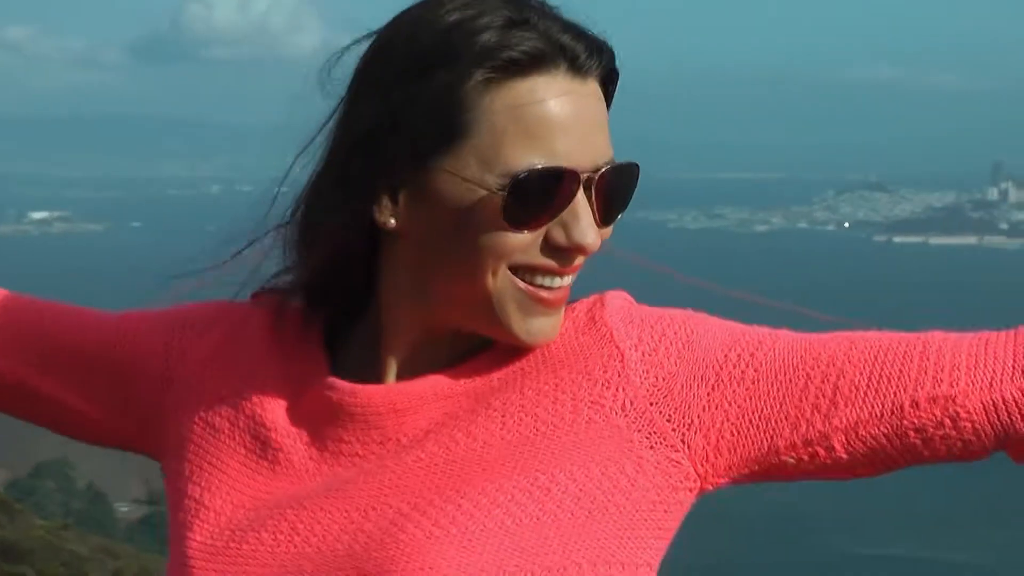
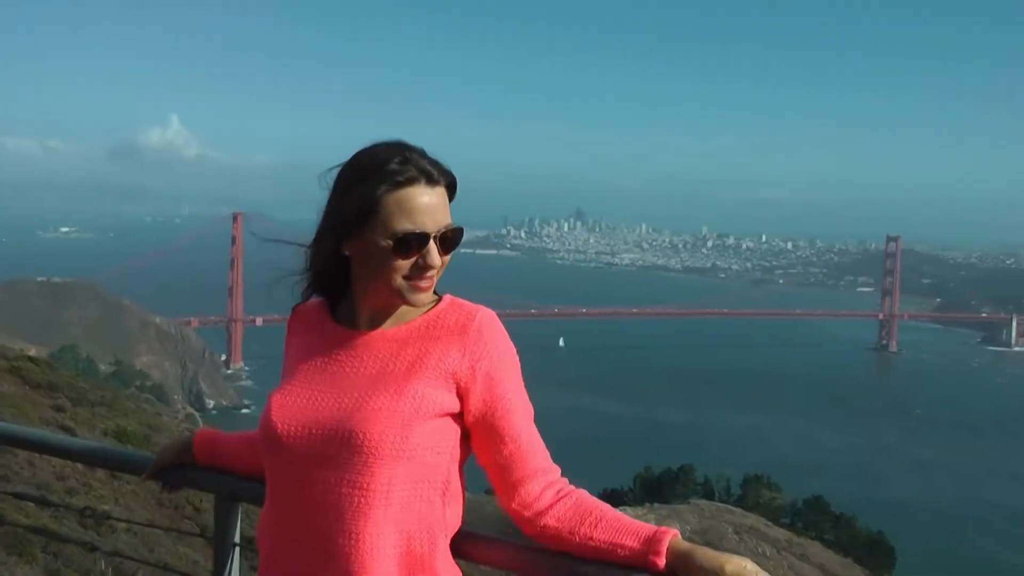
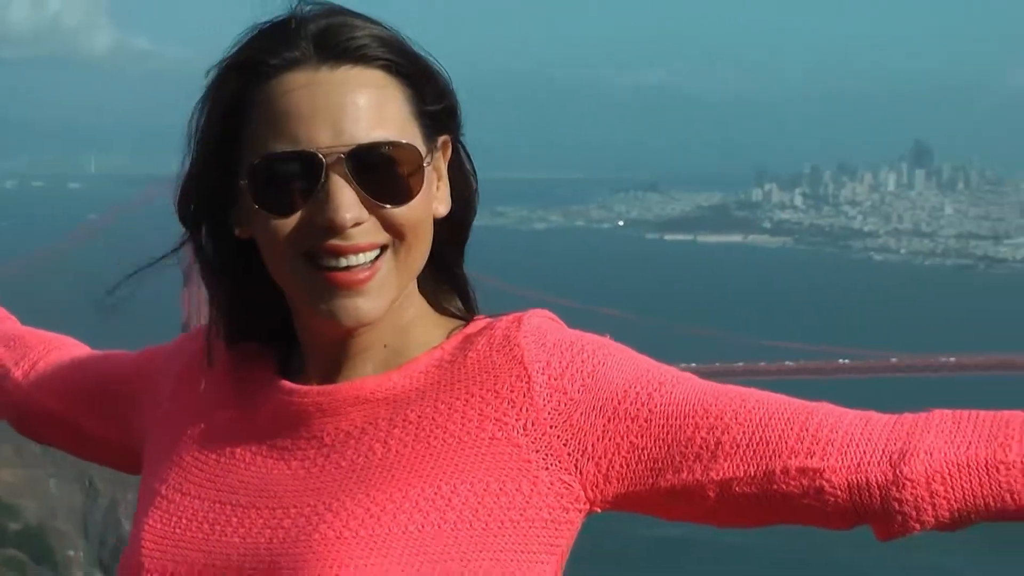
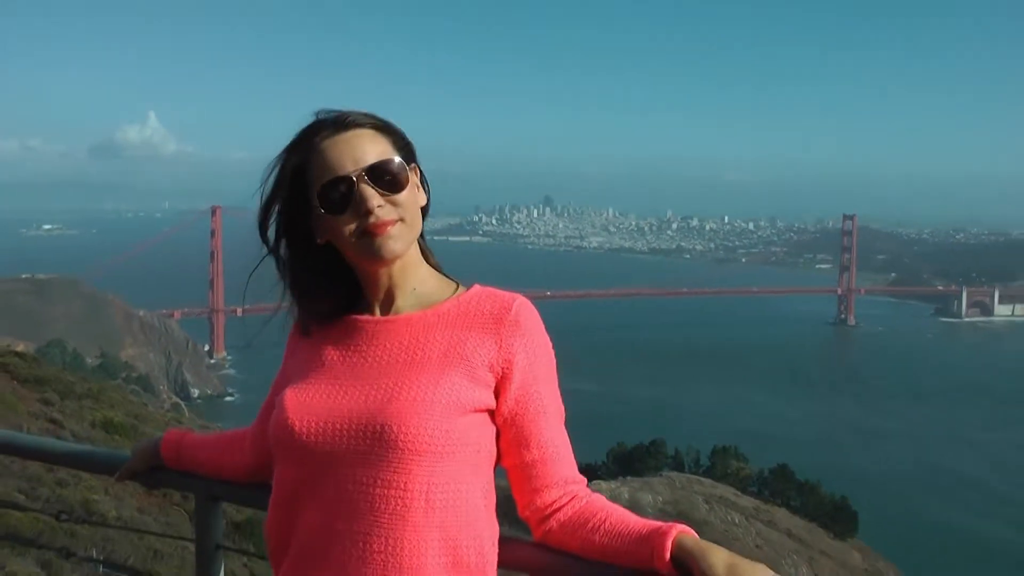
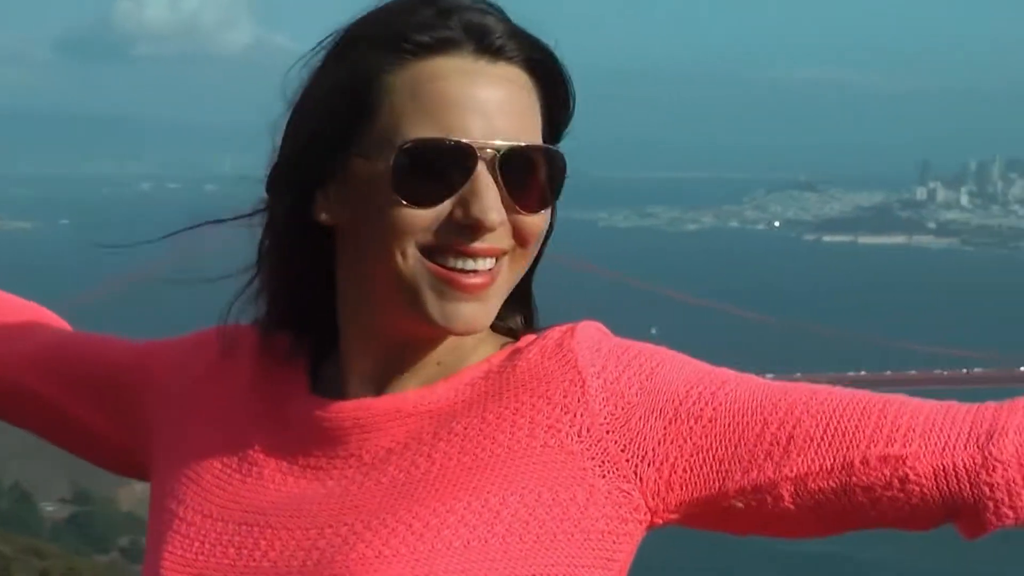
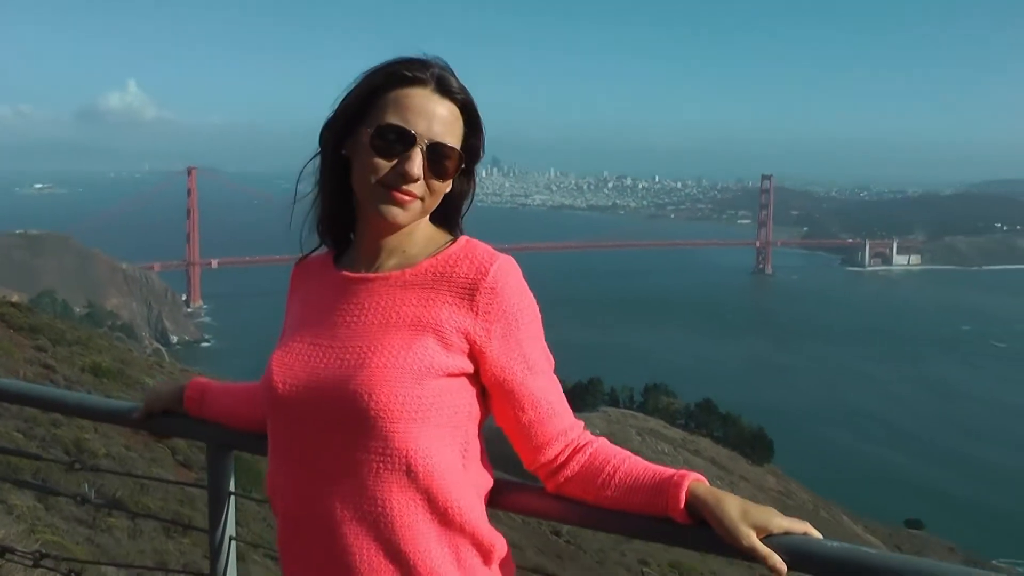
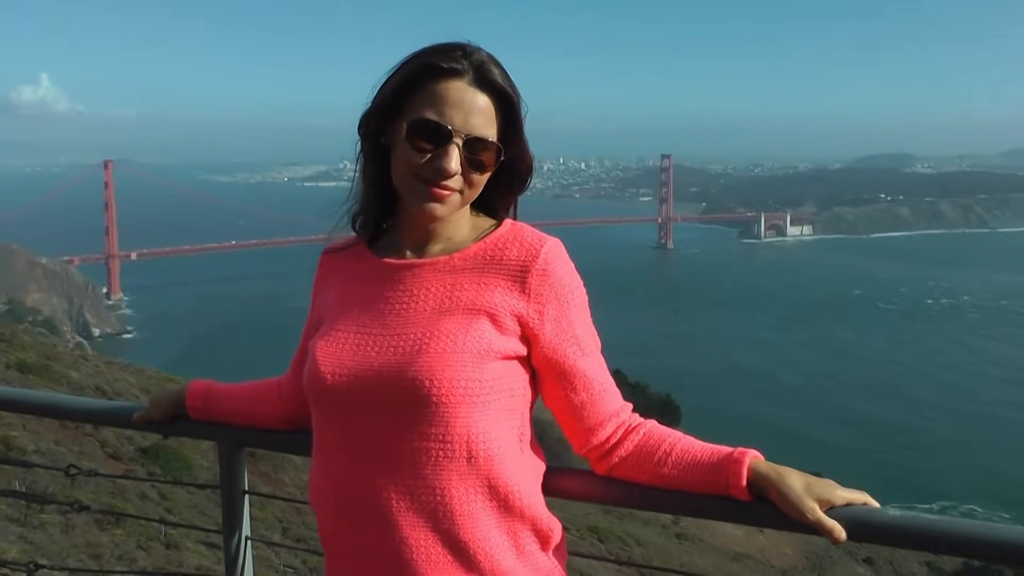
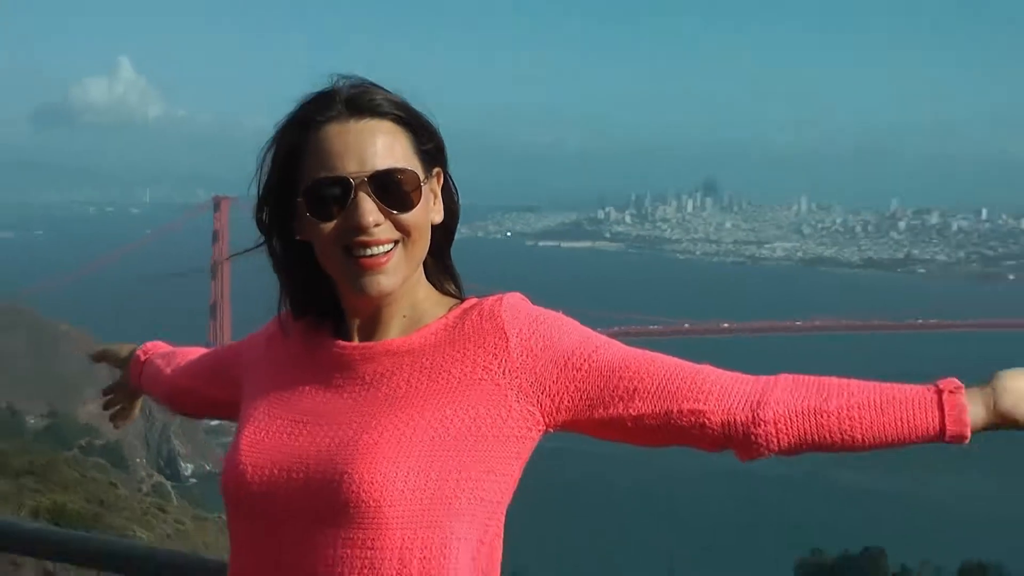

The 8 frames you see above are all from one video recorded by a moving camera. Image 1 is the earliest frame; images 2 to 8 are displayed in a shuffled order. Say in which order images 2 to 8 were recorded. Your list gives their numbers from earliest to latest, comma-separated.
5, 3, 8, 2, 4, 6, 7
